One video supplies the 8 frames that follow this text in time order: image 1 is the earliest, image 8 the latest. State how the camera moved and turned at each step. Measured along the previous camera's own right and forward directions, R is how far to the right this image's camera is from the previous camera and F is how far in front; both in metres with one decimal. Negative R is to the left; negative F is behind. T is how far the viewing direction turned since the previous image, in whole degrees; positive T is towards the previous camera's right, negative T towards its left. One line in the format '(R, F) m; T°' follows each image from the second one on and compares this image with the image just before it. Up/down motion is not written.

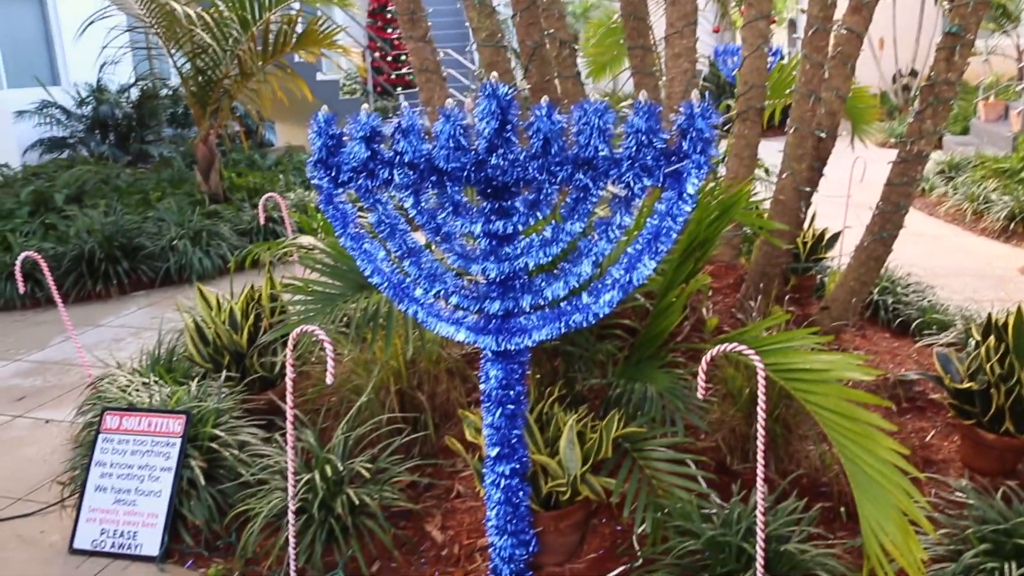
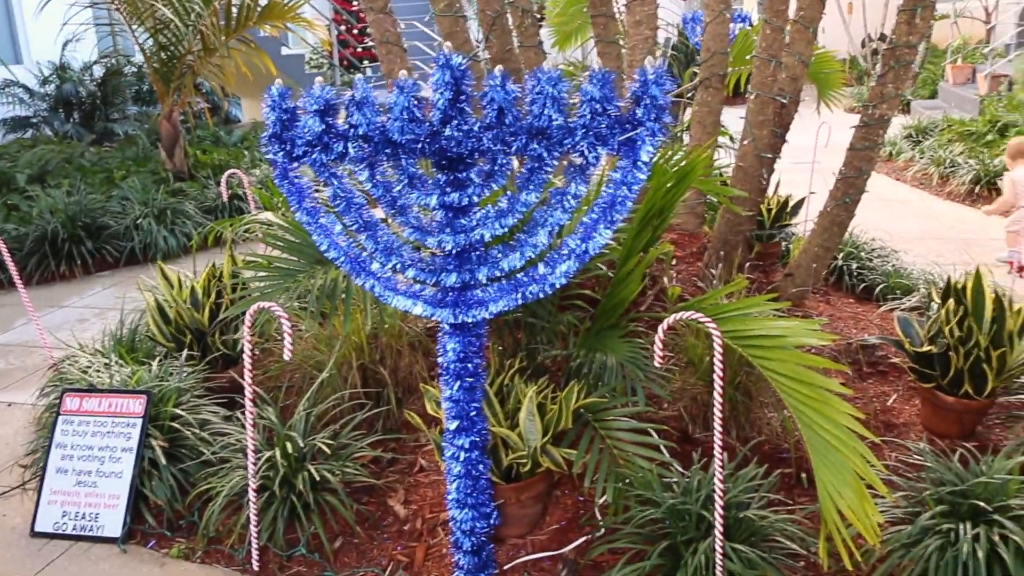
(+0.1, 0.0) m; +1°
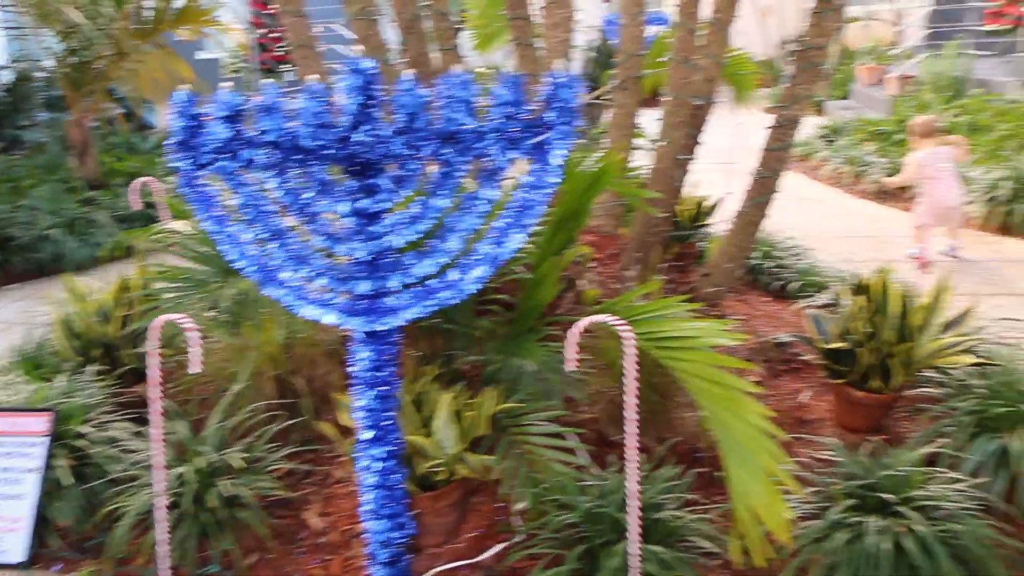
(+0.1, 0.0) m; +4°
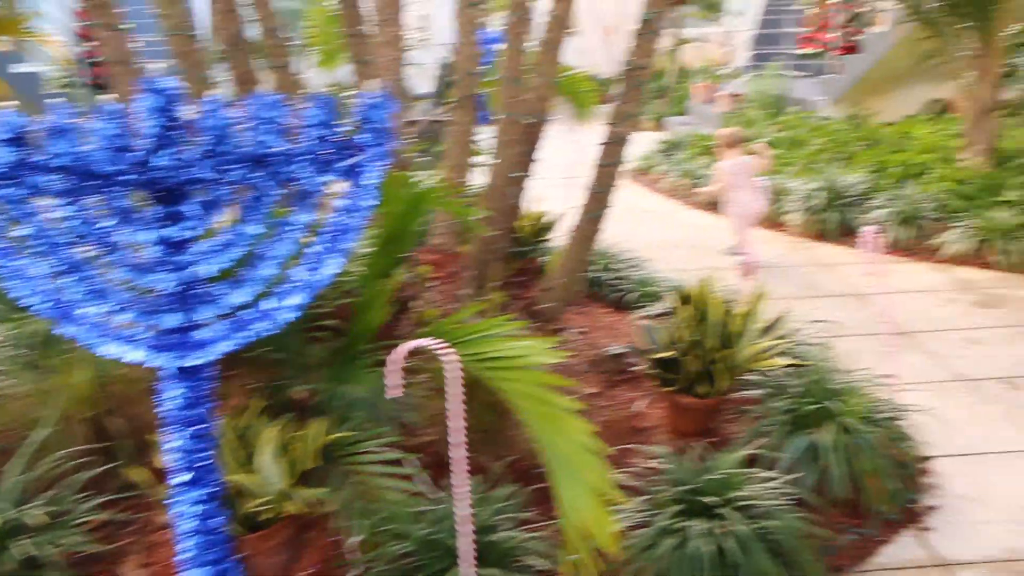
(+0.1, 0.0) m; +8°
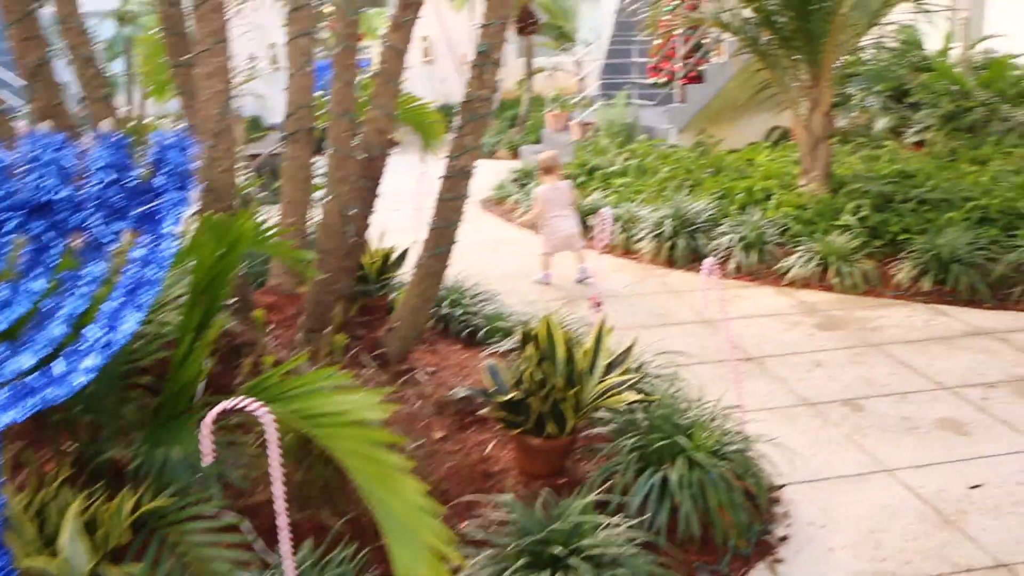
(+0.1, +0.1) m; +8°
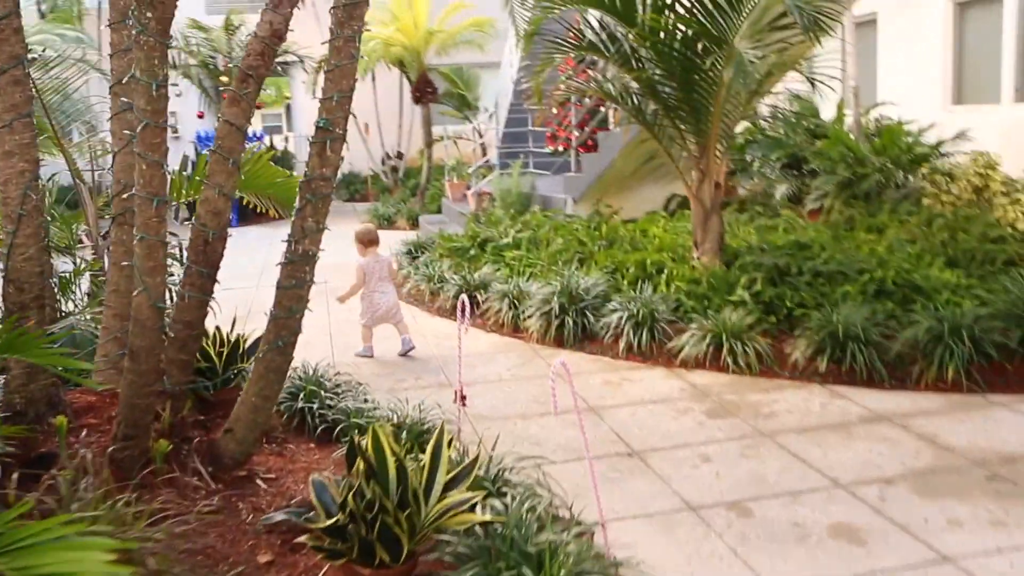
(+0.3, +0.4) m; +4°
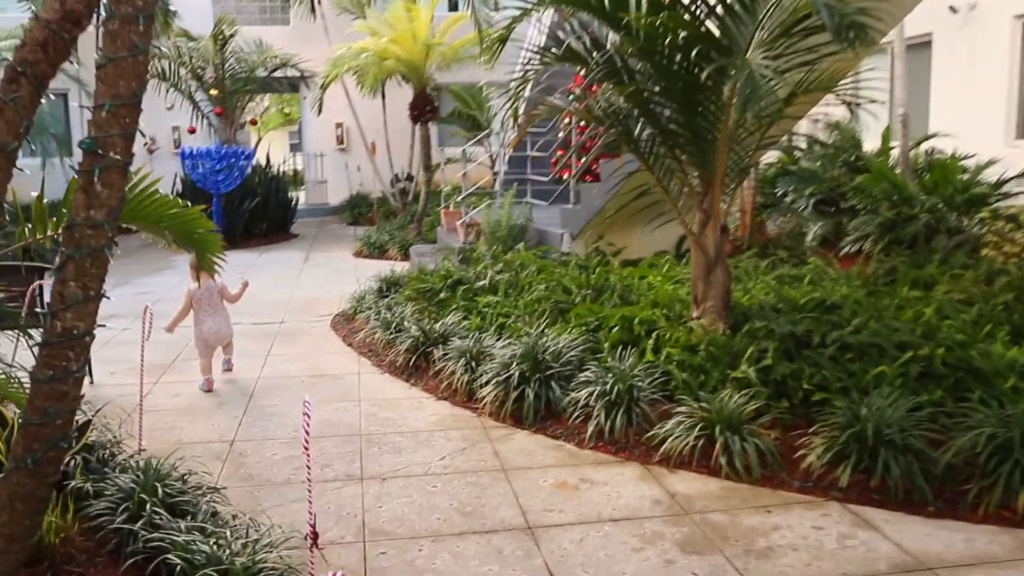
(+0.5, +1.2) m; -3°
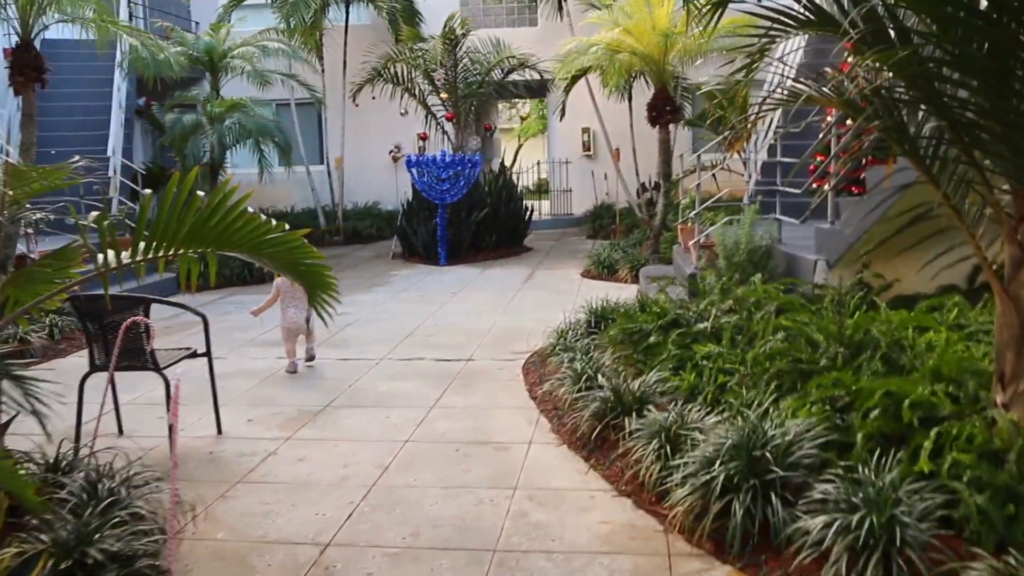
(+0.2, +1.4) m; -16°
